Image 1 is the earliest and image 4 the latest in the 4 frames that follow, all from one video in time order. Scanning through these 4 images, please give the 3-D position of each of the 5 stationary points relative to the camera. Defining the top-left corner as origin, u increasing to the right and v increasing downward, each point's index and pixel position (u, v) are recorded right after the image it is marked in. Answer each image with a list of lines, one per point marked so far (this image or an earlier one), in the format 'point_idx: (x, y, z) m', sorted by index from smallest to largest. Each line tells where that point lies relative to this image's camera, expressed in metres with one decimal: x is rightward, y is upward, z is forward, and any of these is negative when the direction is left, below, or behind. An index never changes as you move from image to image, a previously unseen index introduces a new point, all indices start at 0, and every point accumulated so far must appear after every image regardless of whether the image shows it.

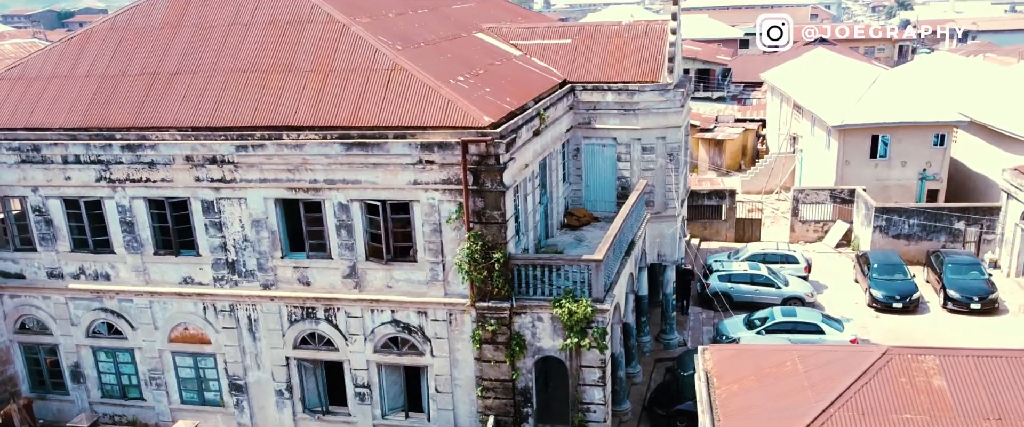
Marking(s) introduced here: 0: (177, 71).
0: (-7.2, +3.1, +18.3) m
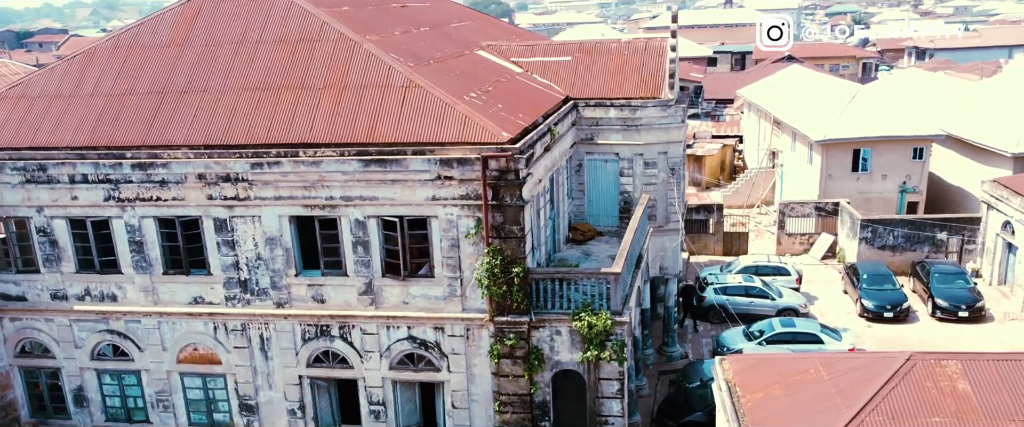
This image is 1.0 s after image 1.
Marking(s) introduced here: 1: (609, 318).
0: (-7.0, +2.7, +18.2) m
1: (+1.9, -2.0, +16.3) m
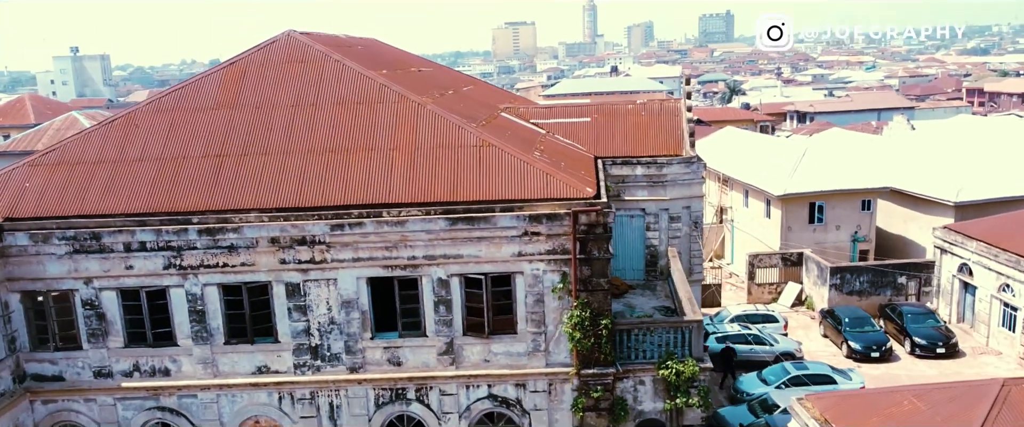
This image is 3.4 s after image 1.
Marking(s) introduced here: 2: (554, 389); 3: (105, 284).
0: (-5.6, +1.3, +17.8) m
1: (+3.6, -3.0, +16.8) m
2: (+0.8, -3.6, +17.2) m
3: (-8.1, -1.4, +16.8) m
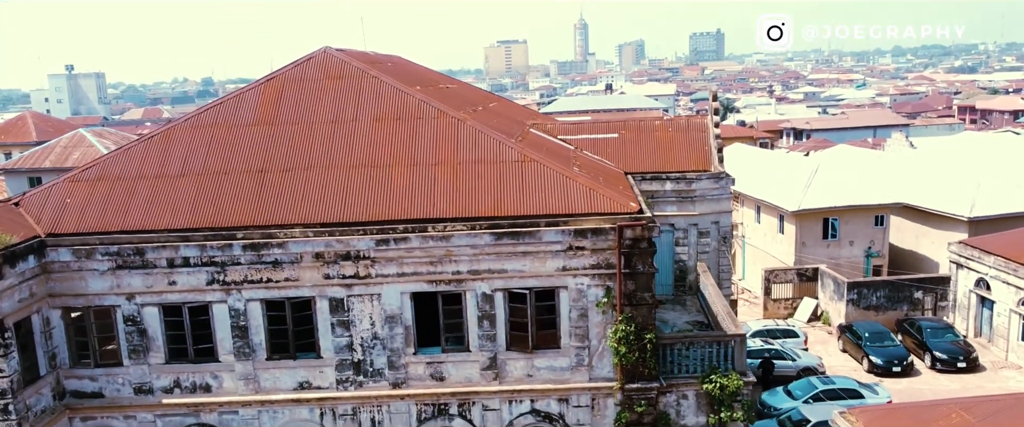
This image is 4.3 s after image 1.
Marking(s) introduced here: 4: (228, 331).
0: (-4.7, +1.0, +17.8) m
1: (+4.5, -3.3, +16.8) m
2: (+1.7, -3.9, +17.2) m
3: (-7.2, -1.7, +16.8) m
4: (-5.7, -2.3, +17.0) m
